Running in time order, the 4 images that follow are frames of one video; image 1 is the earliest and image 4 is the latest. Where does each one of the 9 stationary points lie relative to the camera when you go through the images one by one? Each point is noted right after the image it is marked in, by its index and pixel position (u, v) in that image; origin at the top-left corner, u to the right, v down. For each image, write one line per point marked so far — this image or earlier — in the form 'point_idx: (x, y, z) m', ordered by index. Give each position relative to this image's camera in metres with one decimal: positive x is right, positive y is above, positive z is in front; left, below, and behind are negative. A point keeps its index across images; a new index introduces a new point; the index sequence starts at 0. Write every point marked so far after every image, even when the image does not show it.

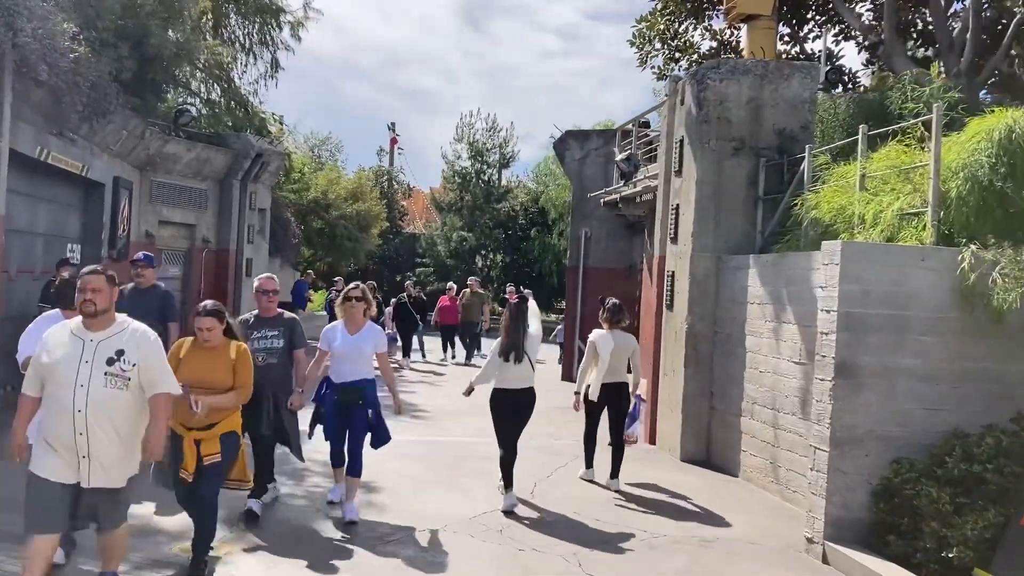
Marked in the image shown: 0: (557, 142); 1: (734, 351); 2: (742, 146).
0: (+0.8, +2.6, +16.2) m
1: (+2.1, -0.6, +8.6) m
2: (+2.3, +1.4, +9.1) m
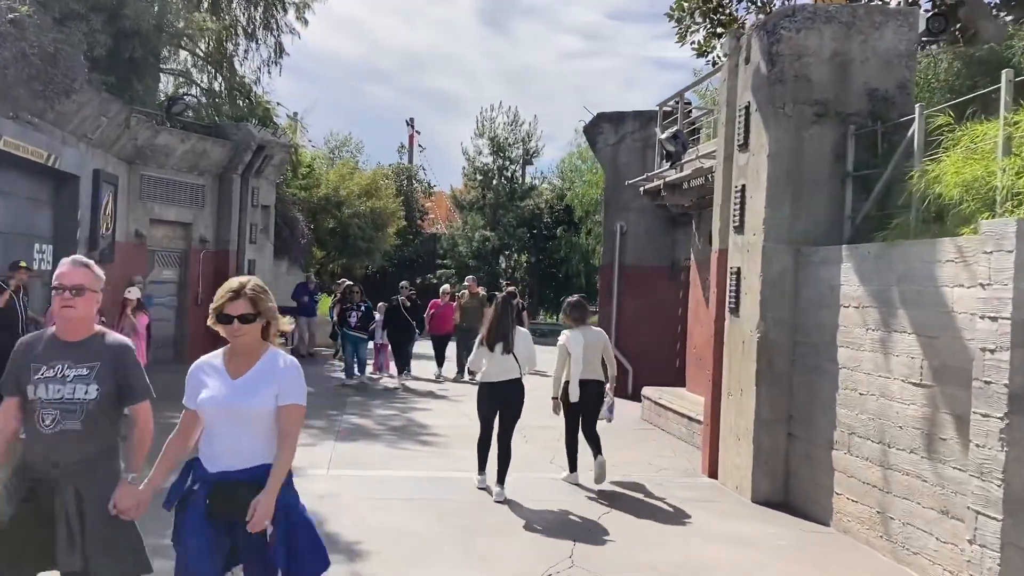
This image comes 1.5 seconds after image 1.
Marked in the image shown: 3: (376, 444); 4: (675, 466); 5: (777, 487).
0: (+1.2, +2.6, +14.4) m
1: (+2.3, -0.6, +6.9) m
2: (+2.5, +1.4, +7.3) m
3: (-1.4, -1.6, +9.2) m
4: (+1.6, -1.7, +8.8) m
5: (+2.1, -1.6, +7.3) m
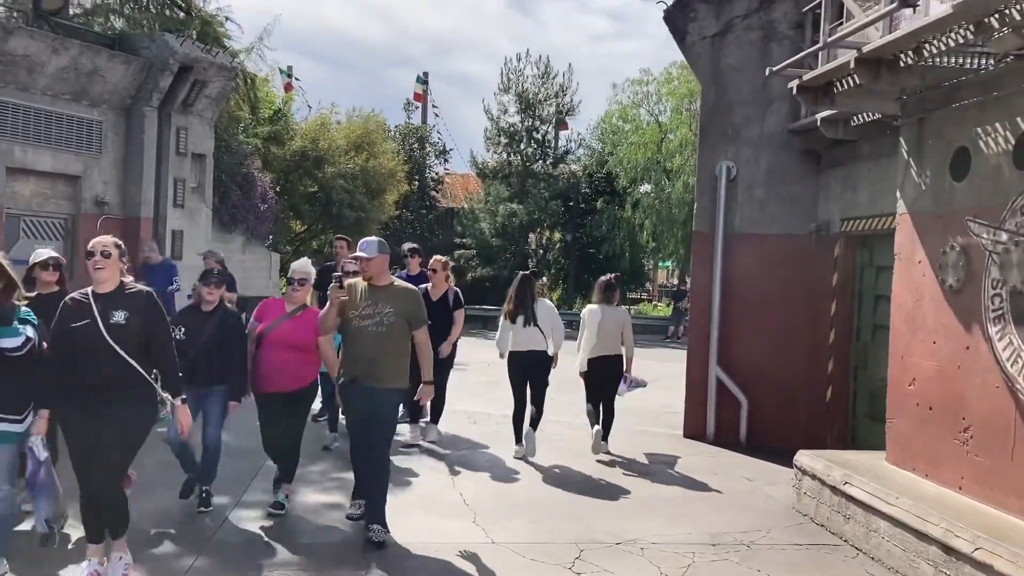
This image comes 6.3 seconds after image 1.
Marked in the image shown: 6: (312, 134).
0: (+1.6, +2.8, +9.0) m
1: (+2.5, -0.5, +1.4) m
2: (+2.7, +1.5, +1.8) m
3: (-1.2, -1.5, +3.9) m
4: (+1.8, -1.6, +3.4) m
5: (+2.3, -1.5, +1.9) m
6: (-4.1, +3.2, +19.5) m
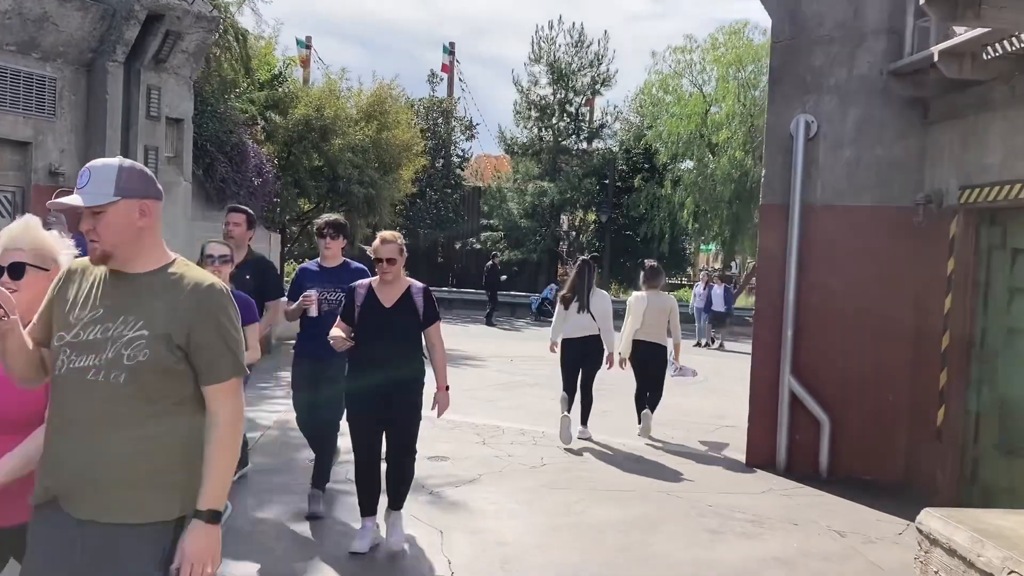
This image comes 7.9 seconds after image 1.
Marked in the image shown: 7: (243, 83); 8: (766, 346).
0: (+1.7, +2.8, +7.0) m
1: (+2.3, -0.6, -0.5) m
2: (+2.5, +1.4, -0.1) m
3: (-1.2, -1.5, +2.2) m
4: (+1.7, -1.6, +1.5) m
5: (+2.1, -1.6, 0.0) m
6: (-3.6, +3.5, +17.8) m
7: (-4.2, +3.2, +14.4) m
8: (+1.9, -0.4, +7.0) m
